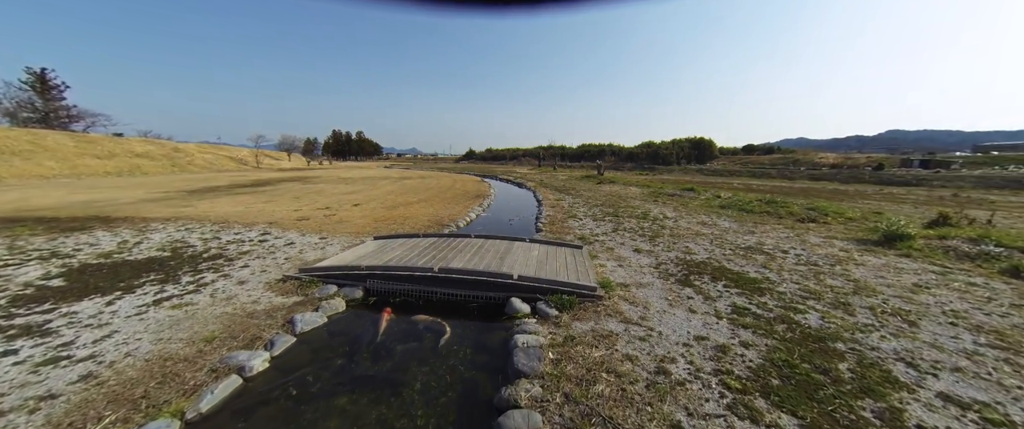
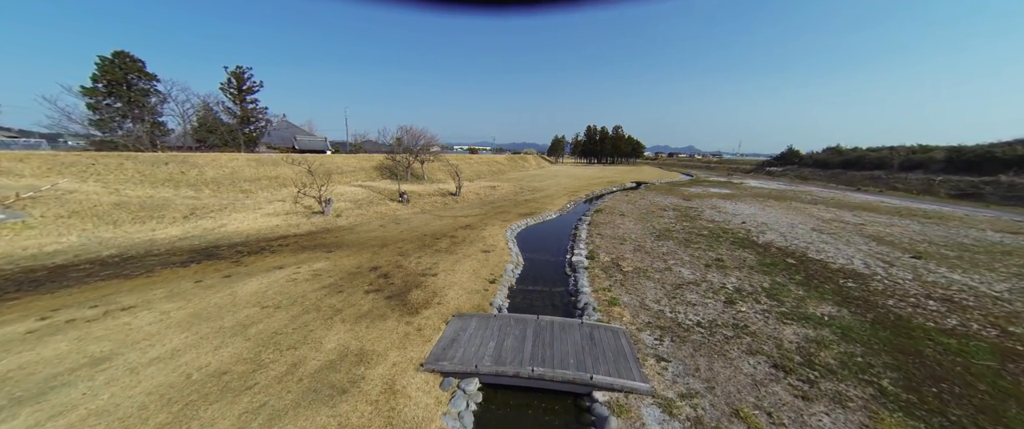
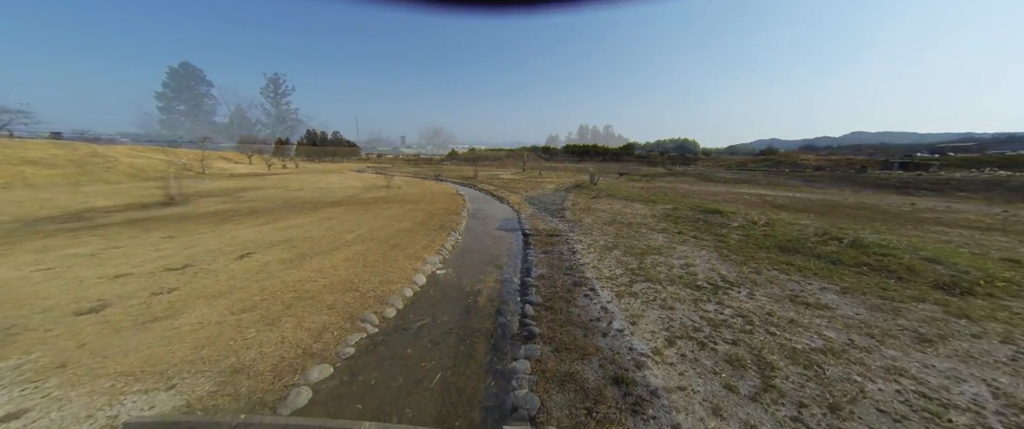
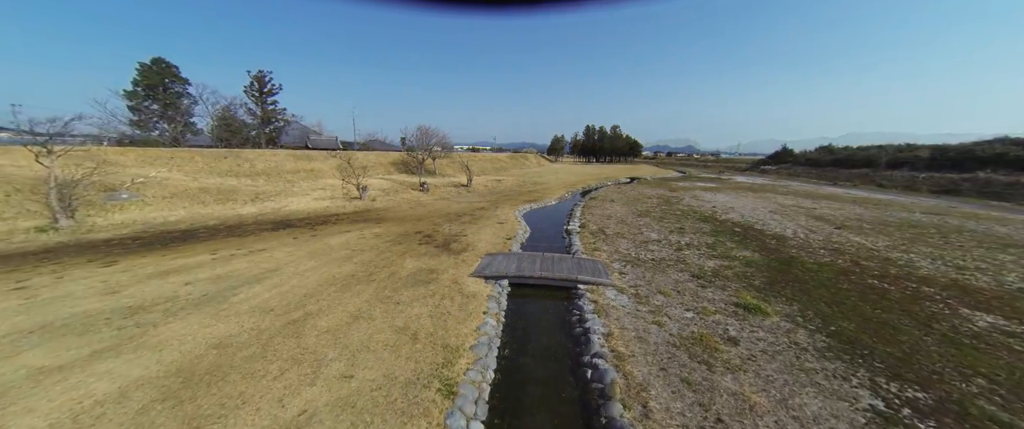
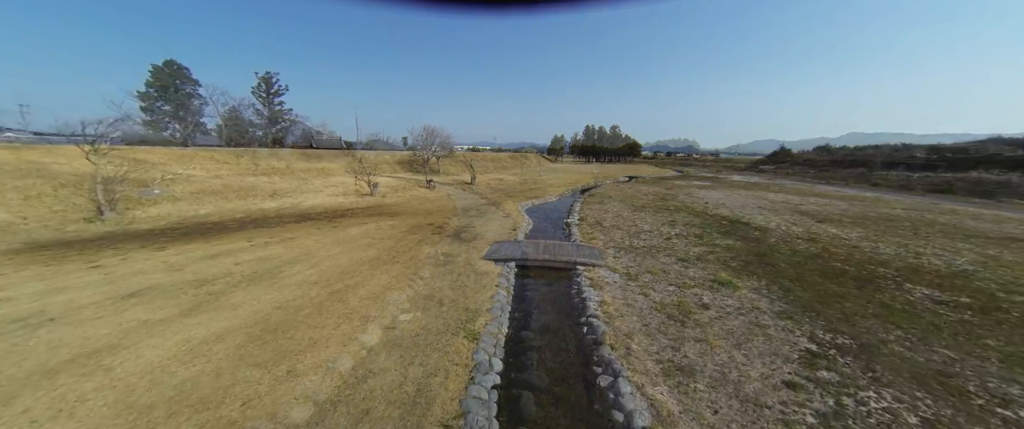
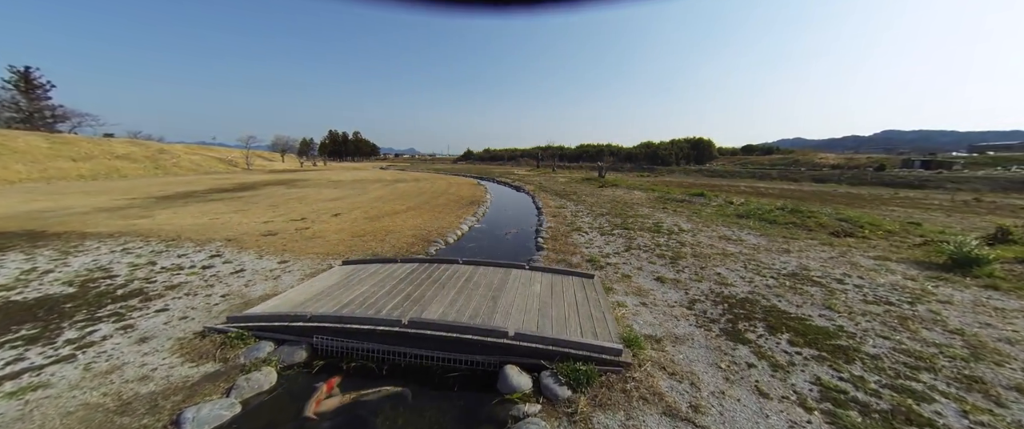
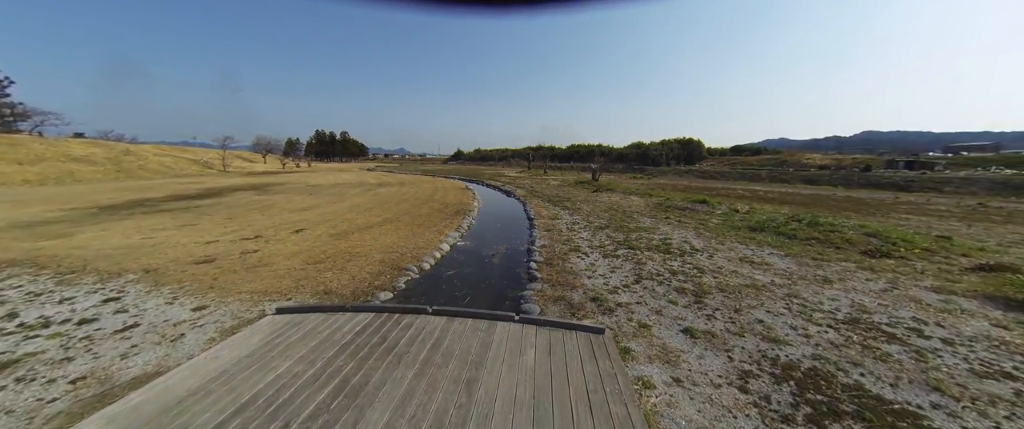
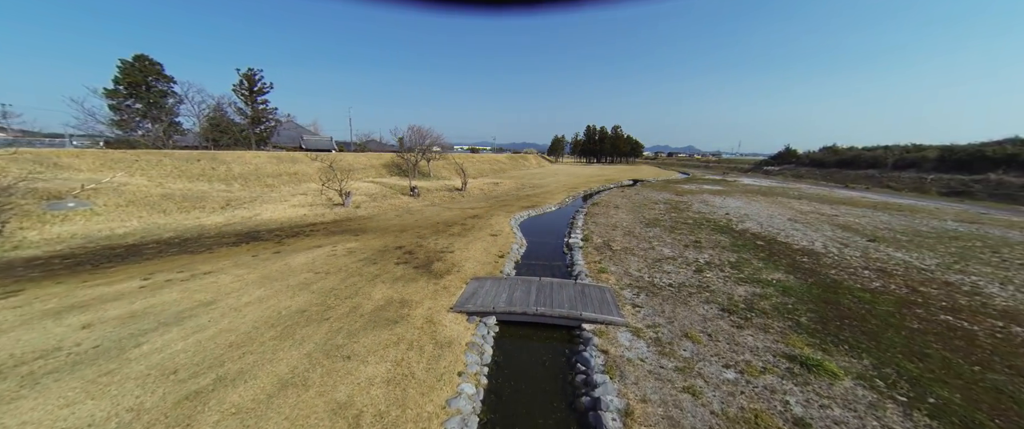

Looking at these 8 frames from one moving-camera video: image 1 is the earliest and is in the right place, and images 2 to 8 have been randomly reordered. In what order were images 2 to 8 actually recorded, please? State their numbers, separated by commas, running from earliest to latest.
6, 7, 3, 5, 4, 8, 2
